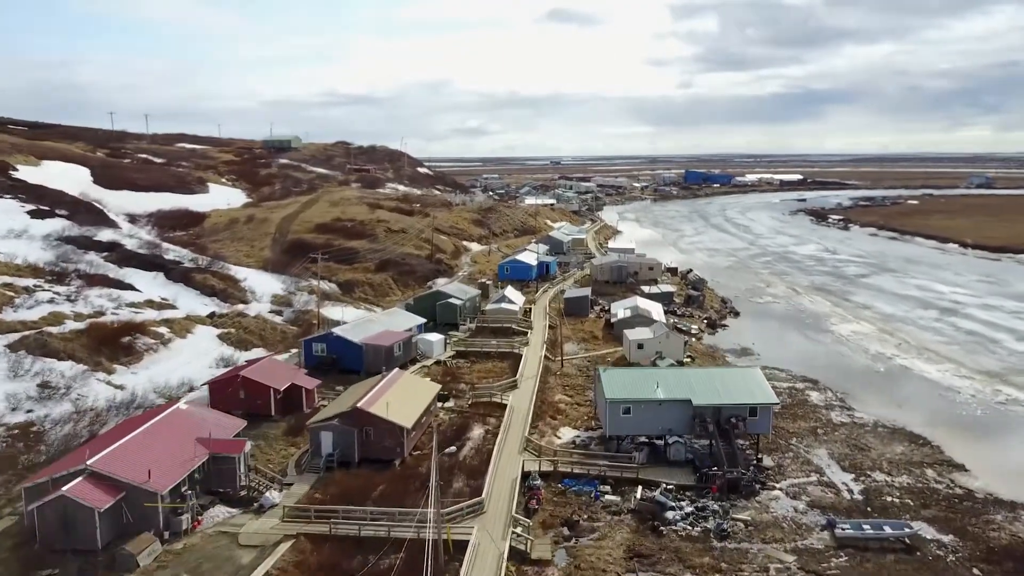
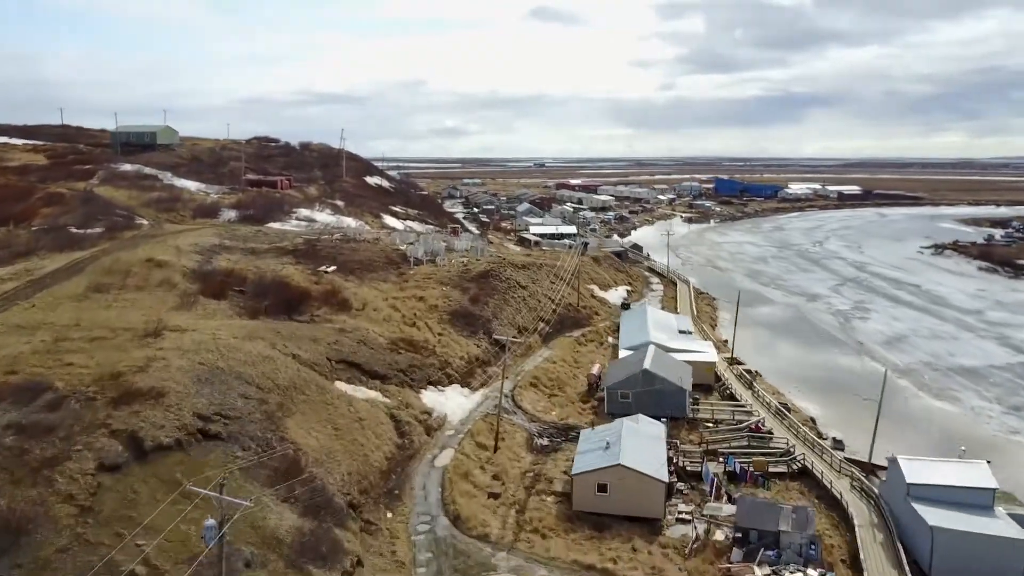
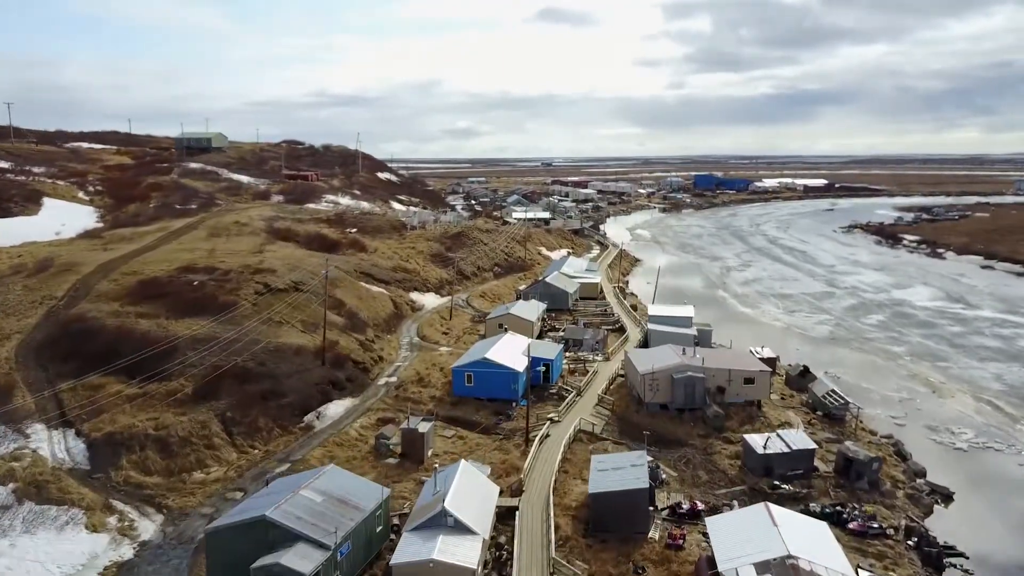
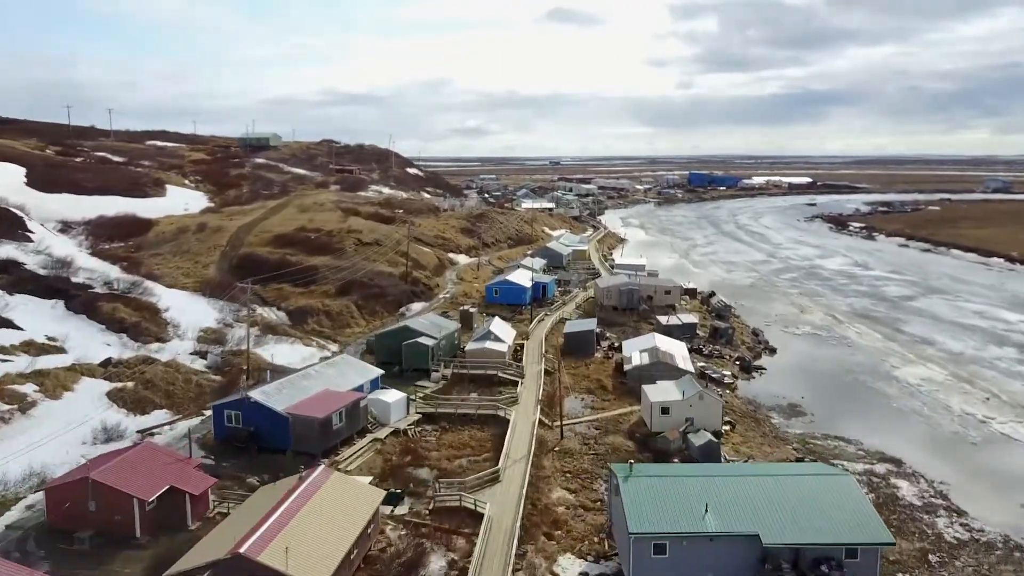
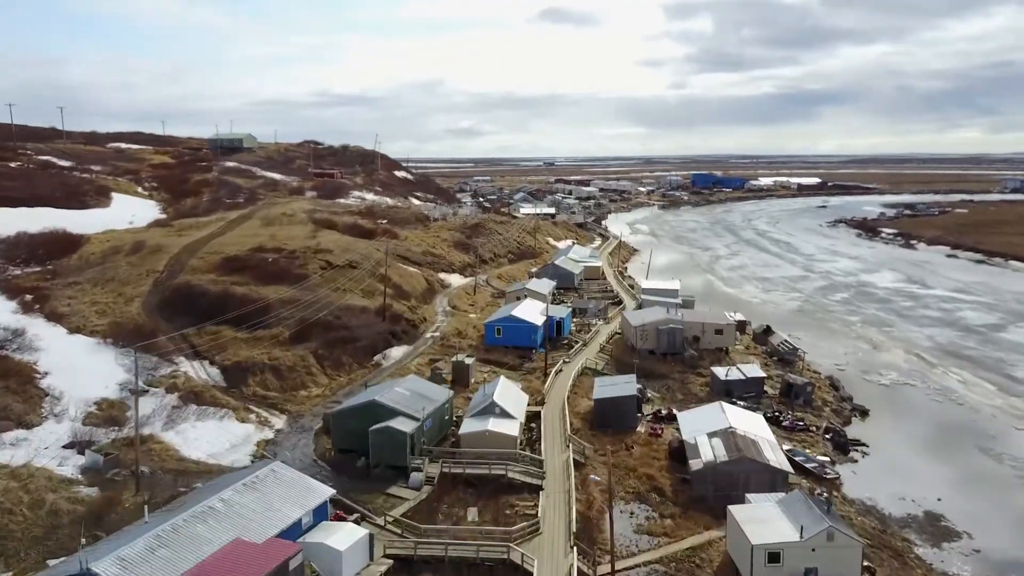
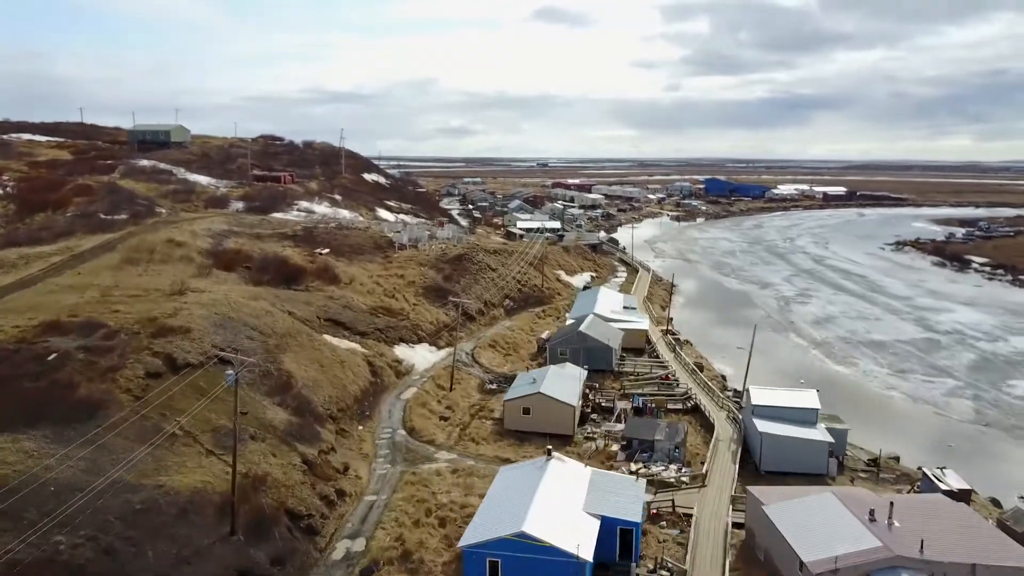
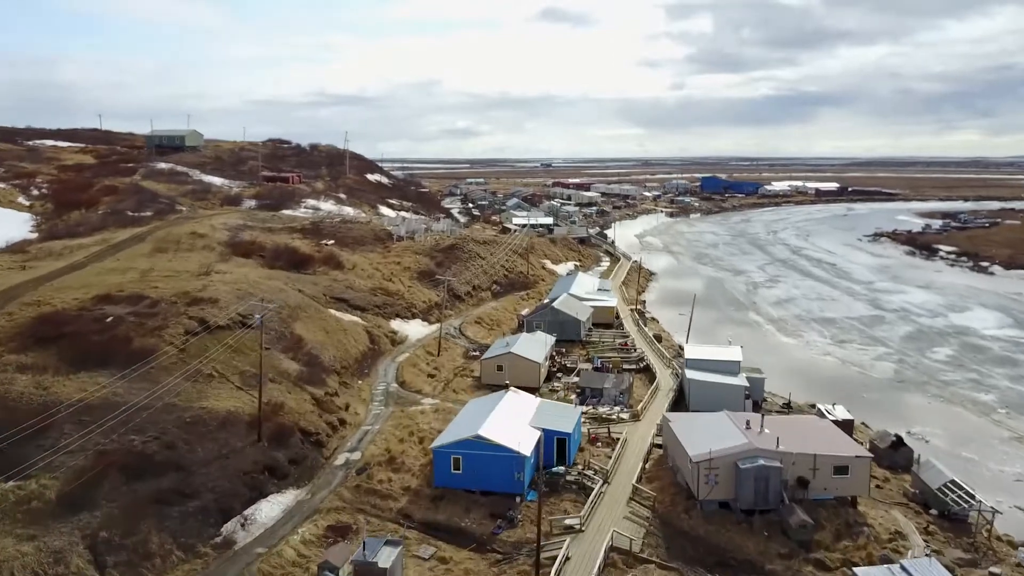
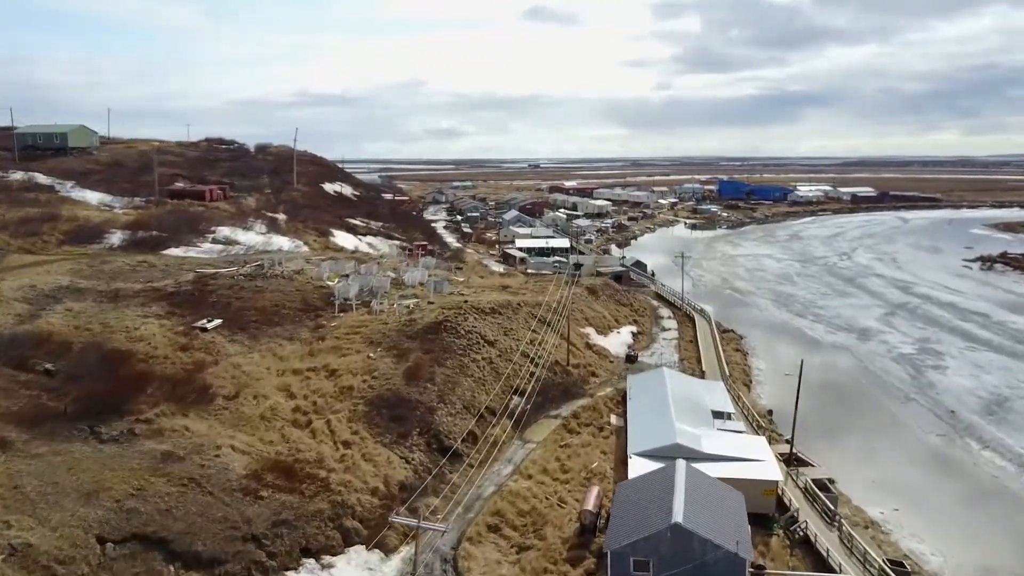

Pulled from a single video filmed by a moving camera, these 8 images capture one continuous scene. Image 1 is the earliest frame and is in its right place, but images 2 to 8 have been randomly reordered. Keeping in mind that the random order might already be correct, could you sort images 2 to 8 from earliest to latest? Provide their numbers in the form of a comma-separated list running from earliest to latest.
4, 5, 3, 7, 6, 2, 8
